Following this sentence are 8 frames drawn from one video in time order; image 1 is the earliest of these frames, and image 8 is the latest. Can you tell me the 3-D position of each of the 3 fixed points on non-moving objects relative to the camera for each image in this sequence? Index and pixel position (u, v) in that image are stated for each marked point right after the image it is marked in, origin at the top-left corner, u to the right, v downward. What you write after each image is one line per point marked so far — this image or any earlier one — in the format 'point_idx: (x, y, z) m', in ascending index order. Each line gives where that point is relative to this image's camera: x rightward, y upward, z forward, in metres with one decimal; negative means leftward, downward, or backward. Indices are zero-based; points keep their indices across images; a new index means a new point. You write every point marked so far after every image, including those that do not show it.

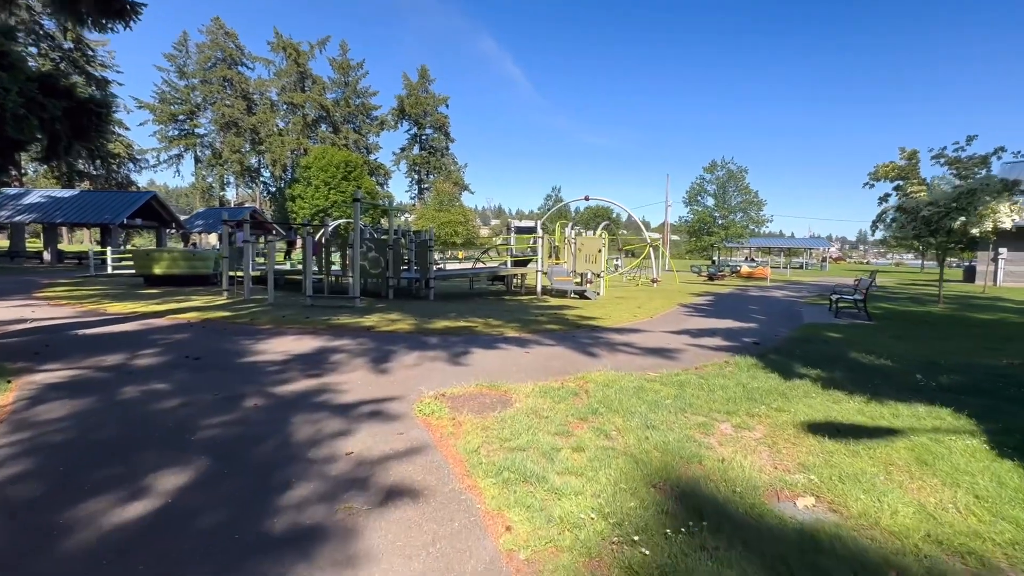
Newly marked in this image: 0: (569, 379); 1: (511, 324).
0: (+0.7, -1.1, +5.8) m
1: (0.0, -0.8, +10.3) m
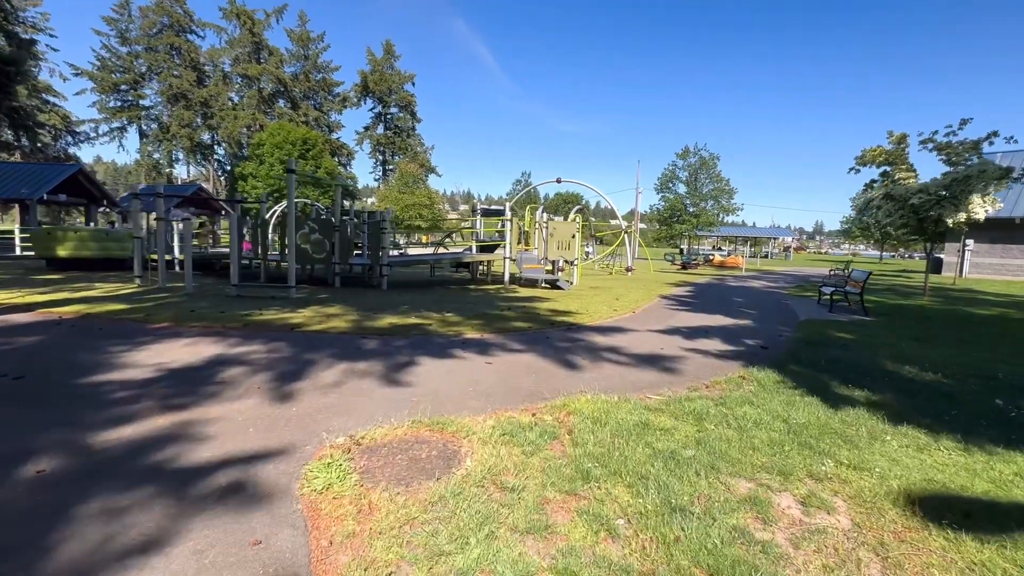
0: (+0.3, -1.1, +4.2) m
1: (-0.7, -0.6, +8.6) m
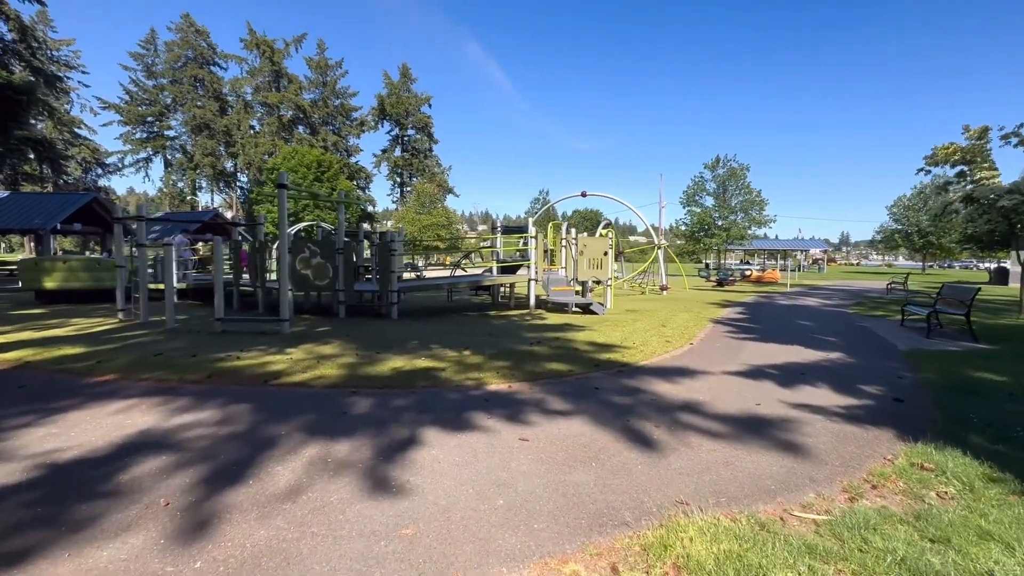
0: (+0.6, -1.3, +2.4) m
1: (-0.2, -1.1, +6.9) m
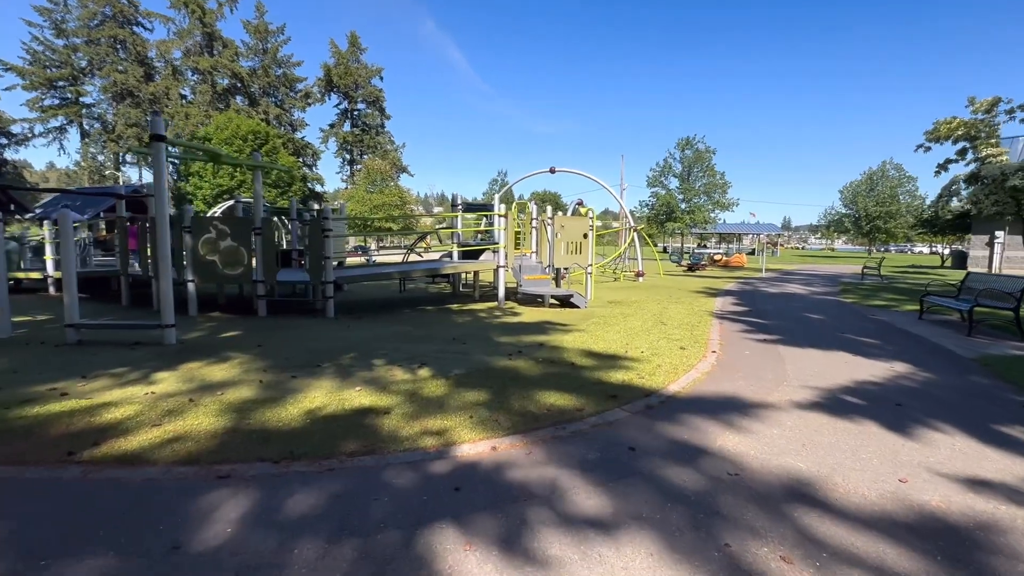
0: (+0.8, -1.5, +0.3) m
1: (-0.4, -1.1, +4.7) m
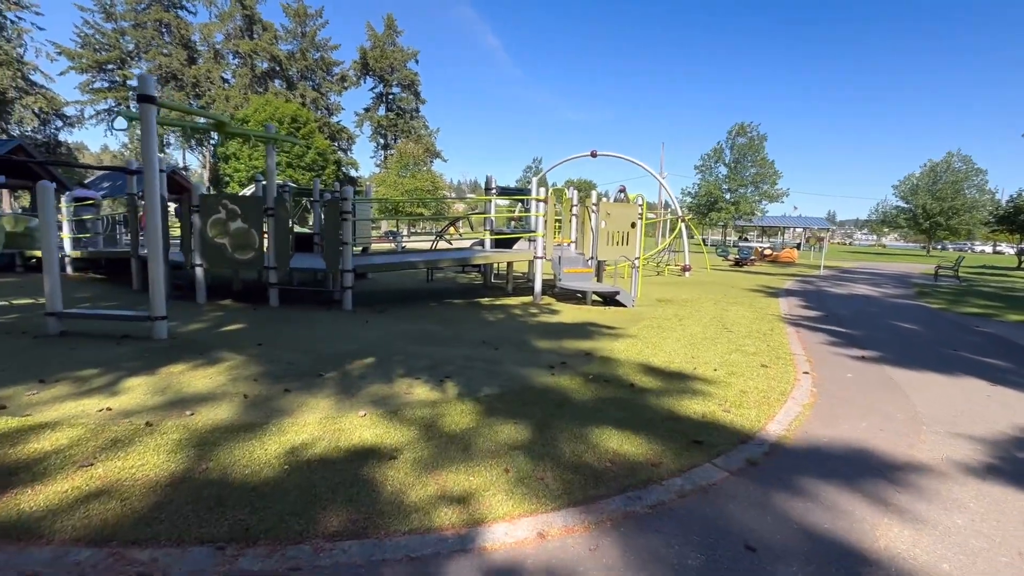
0: (+0.8, -1.6, -0.9) m
1: (-0.1, -1.1, +3.5) m
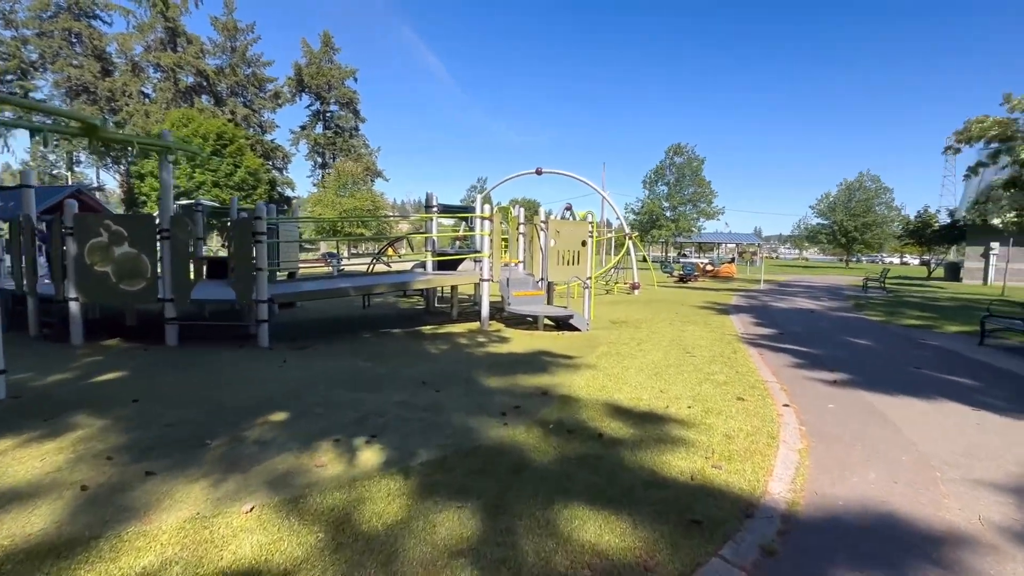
0: (+1.0, -1.6, -1.7) m
1: (-0.4, -1.3, +2.6) m
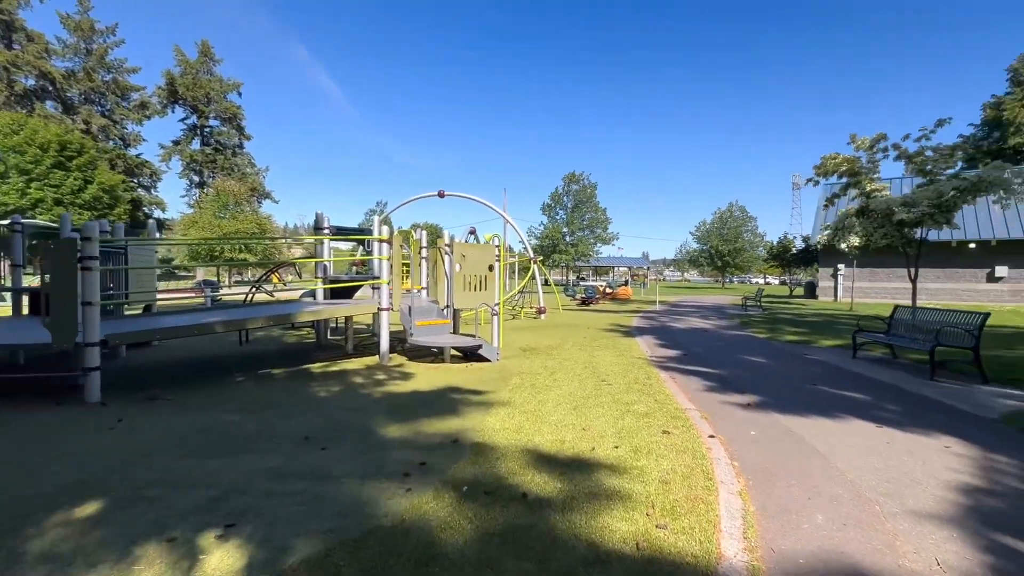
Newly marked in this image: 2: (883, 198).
0: (+1.5, -1.6, -2.2) m
1: (-0.7, -1.5, +1.7) m
2: (+10.2, +2.5, +13.3) m
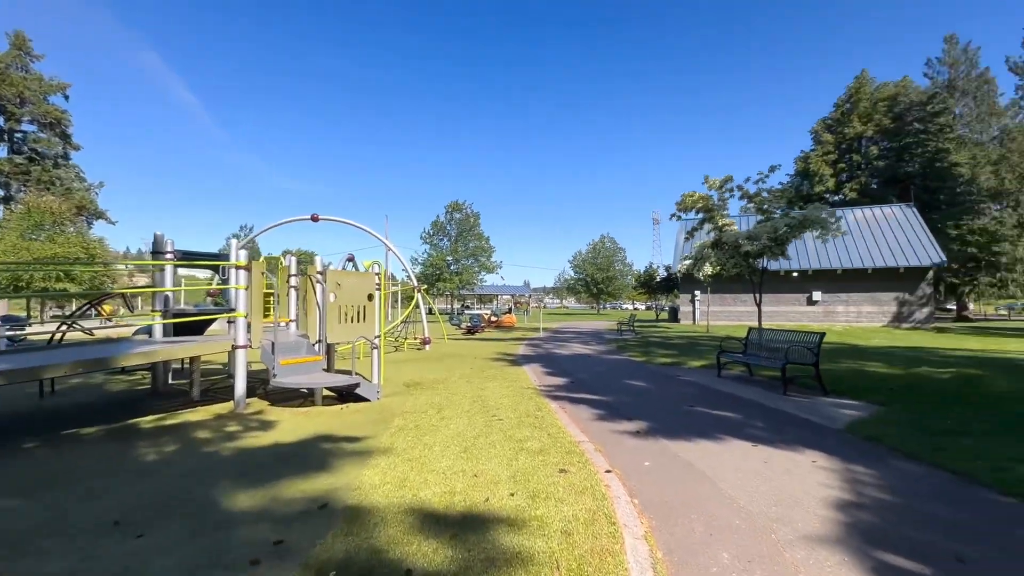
0: (+2.1, -1.4, -2.3) m
1: (-1.0, -1.6, +1.0) m
2: (+6.9, +1.7, +15.0) m
